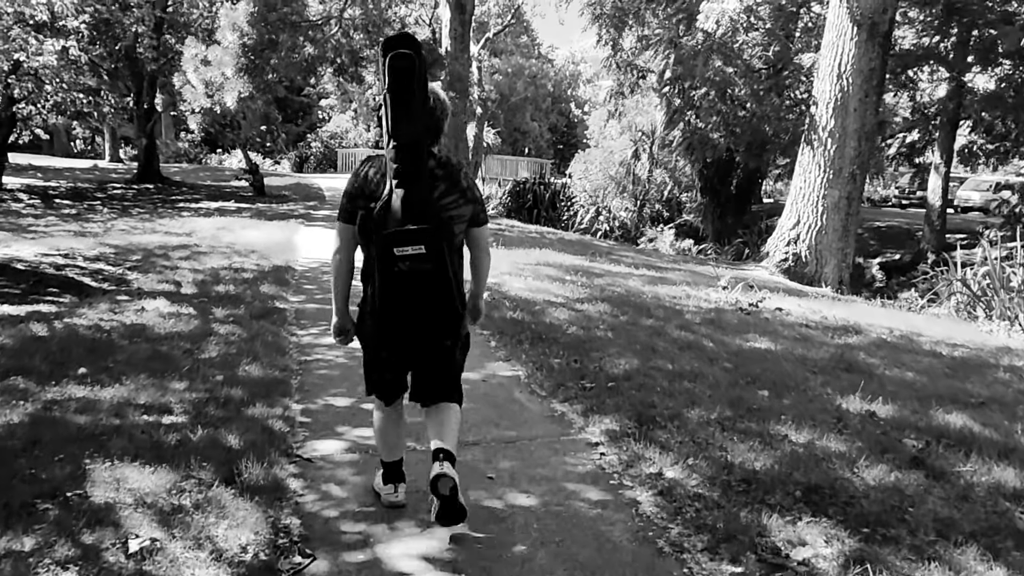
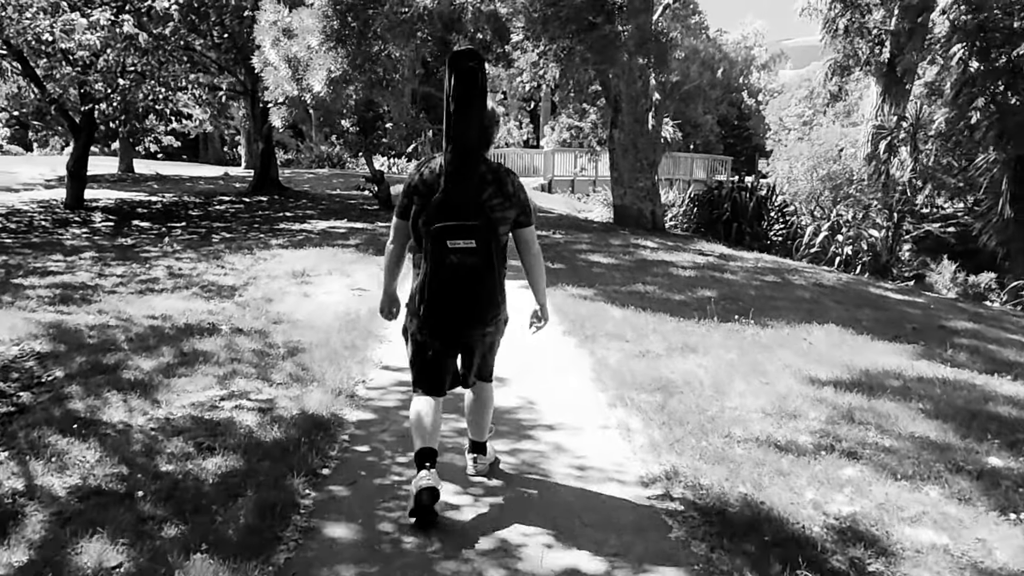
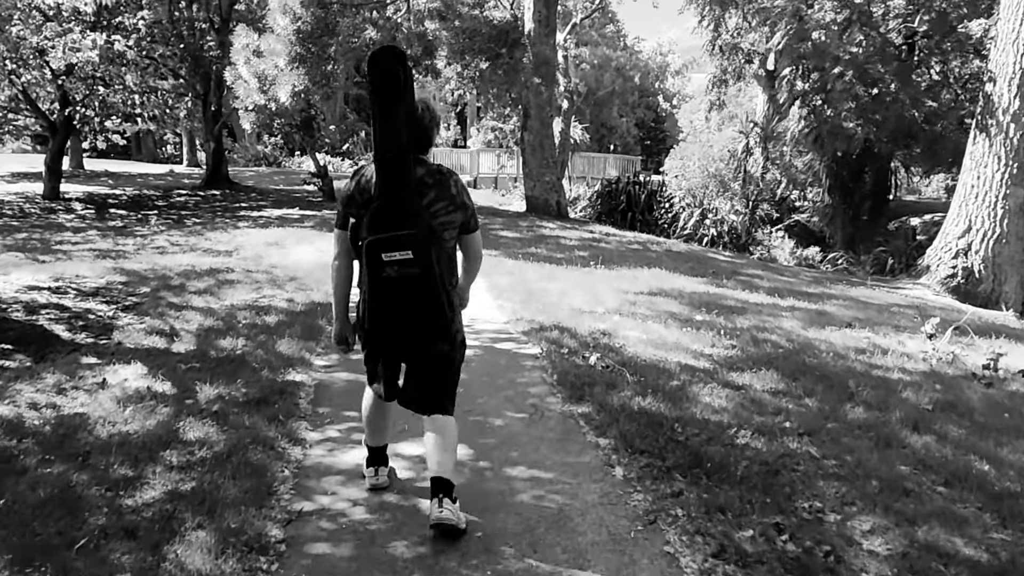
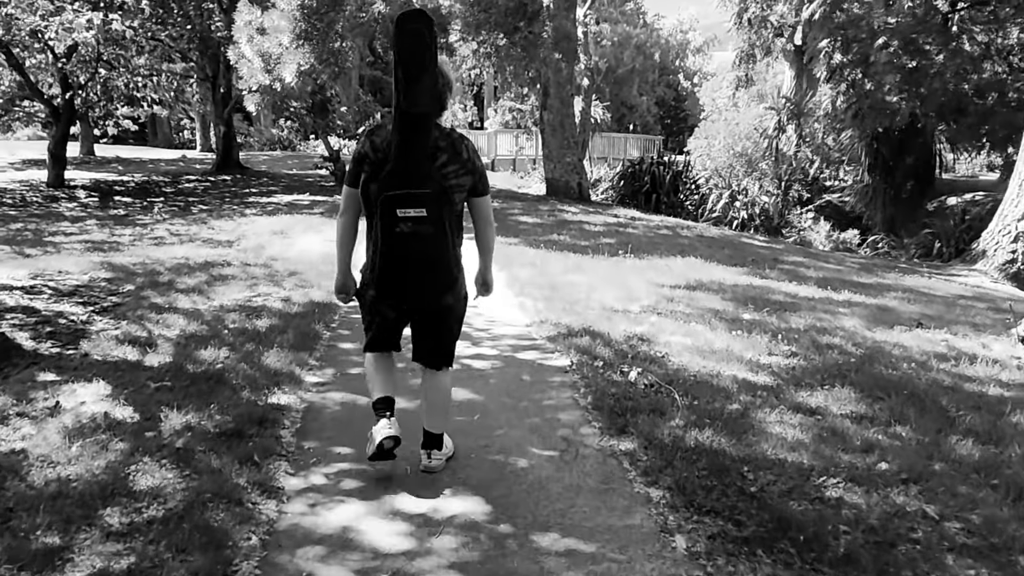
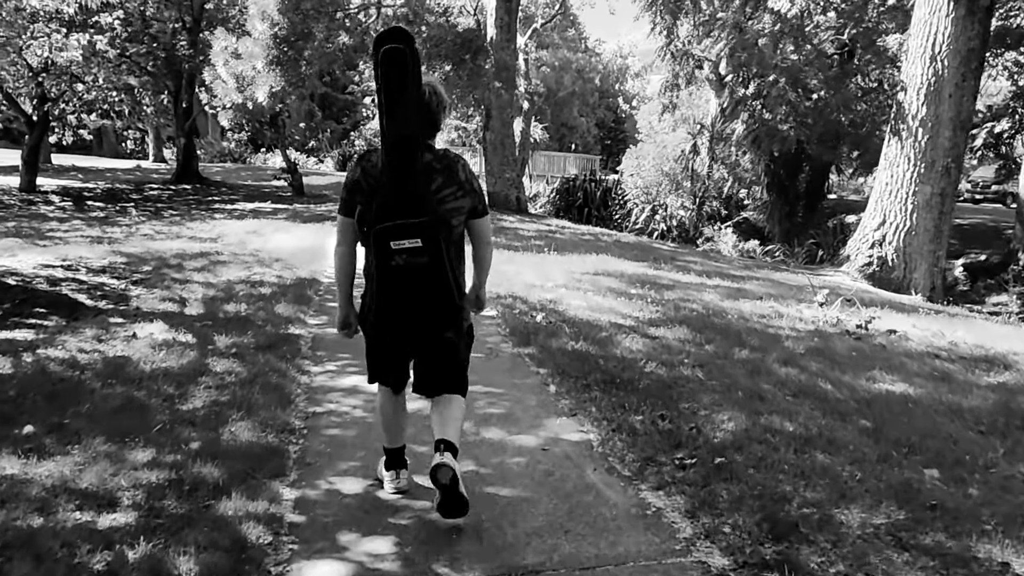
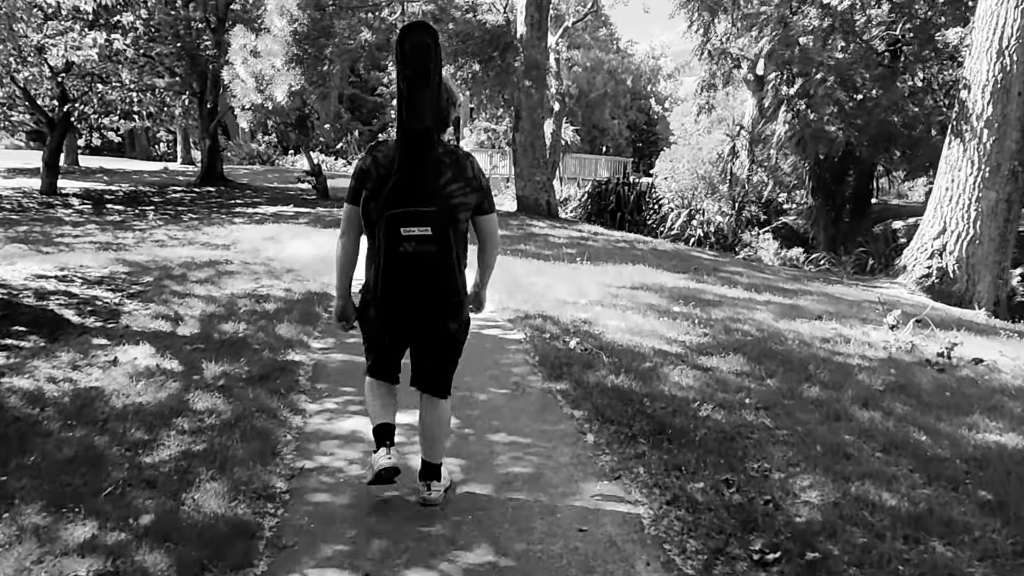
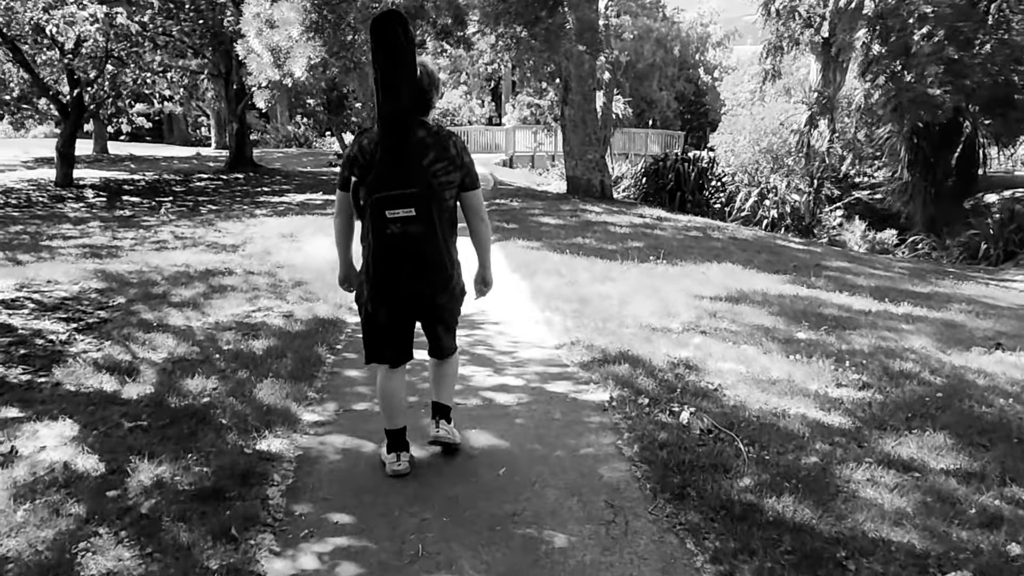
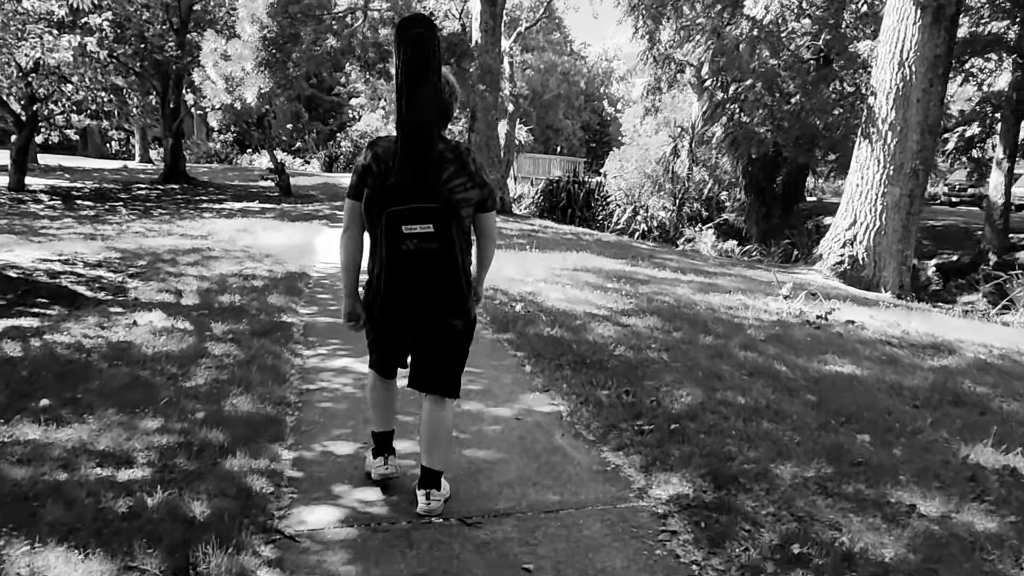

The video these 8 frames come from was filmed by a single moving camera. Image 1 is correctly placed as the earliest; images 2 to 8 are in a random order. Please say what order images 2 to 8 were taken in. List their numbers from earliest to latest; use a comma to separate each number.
8, 5, 6, 3, 4, 7, 2
